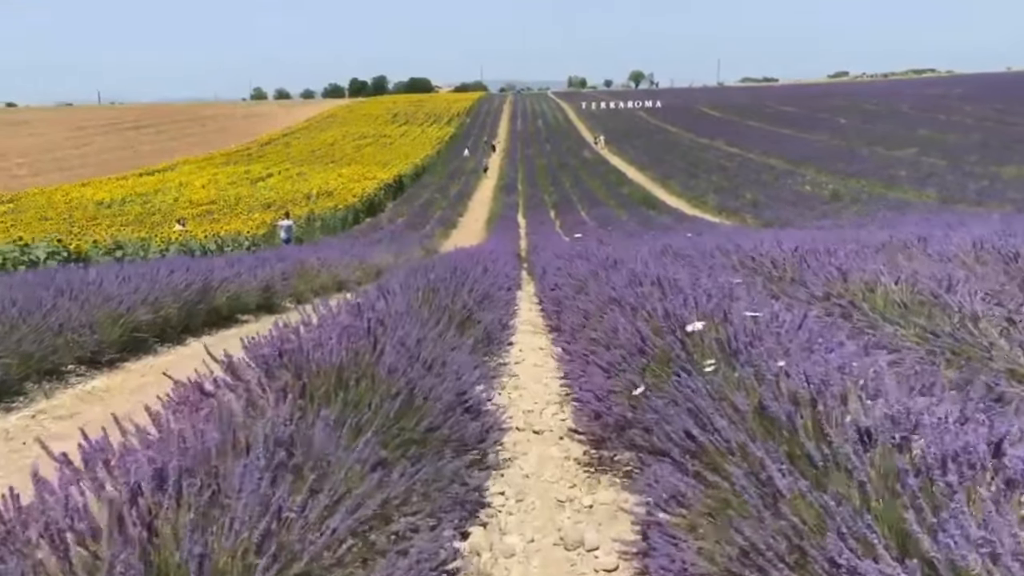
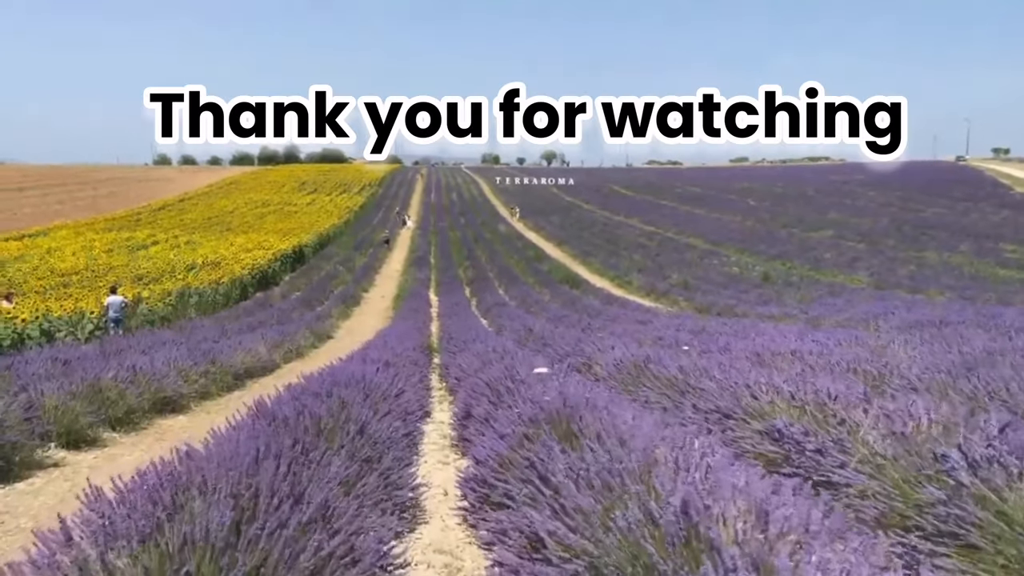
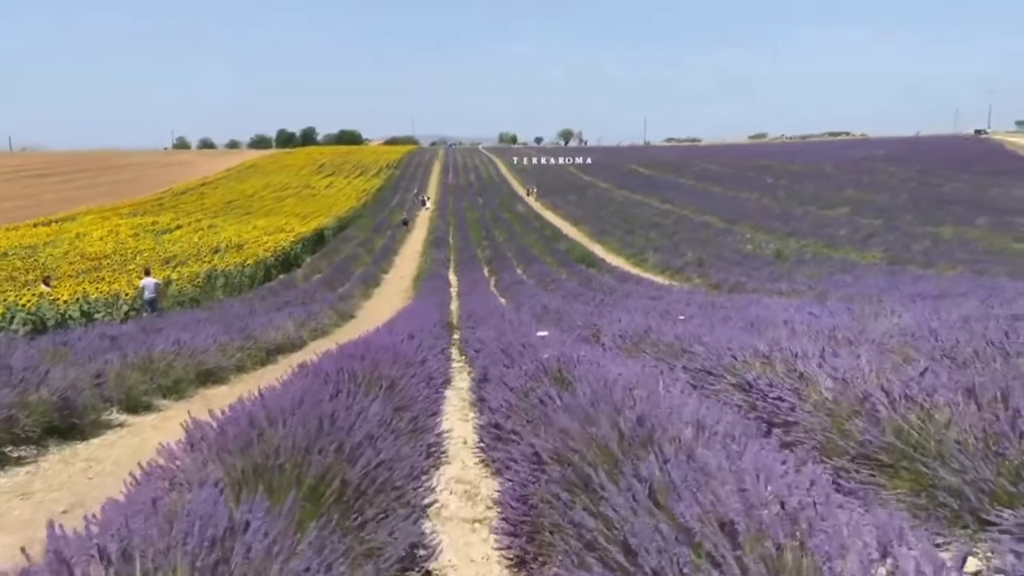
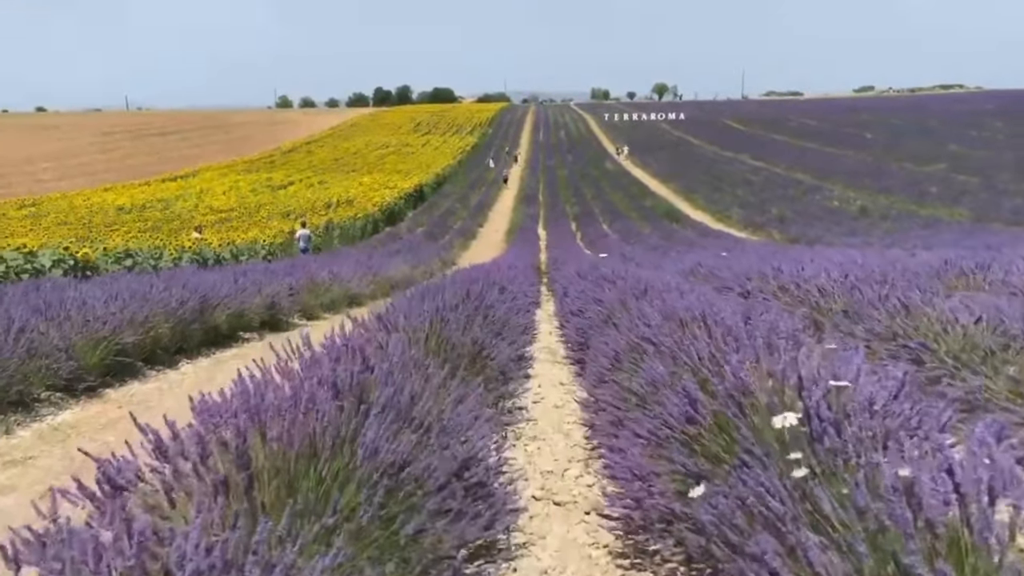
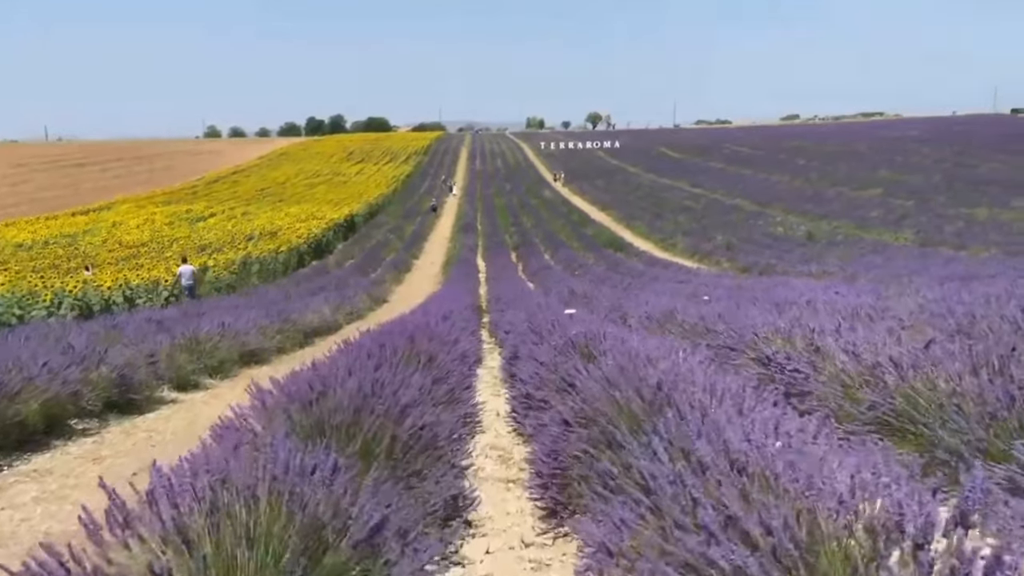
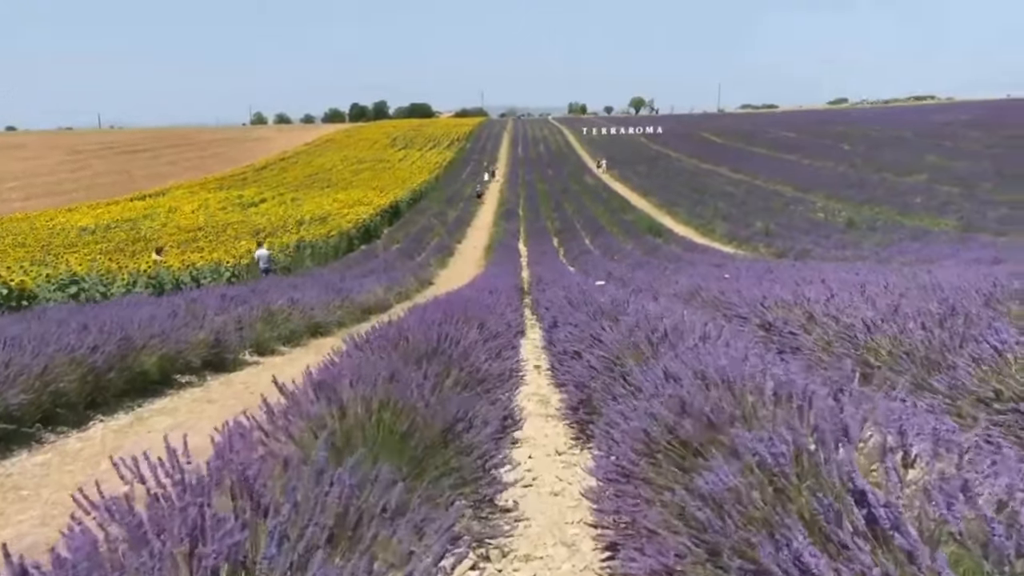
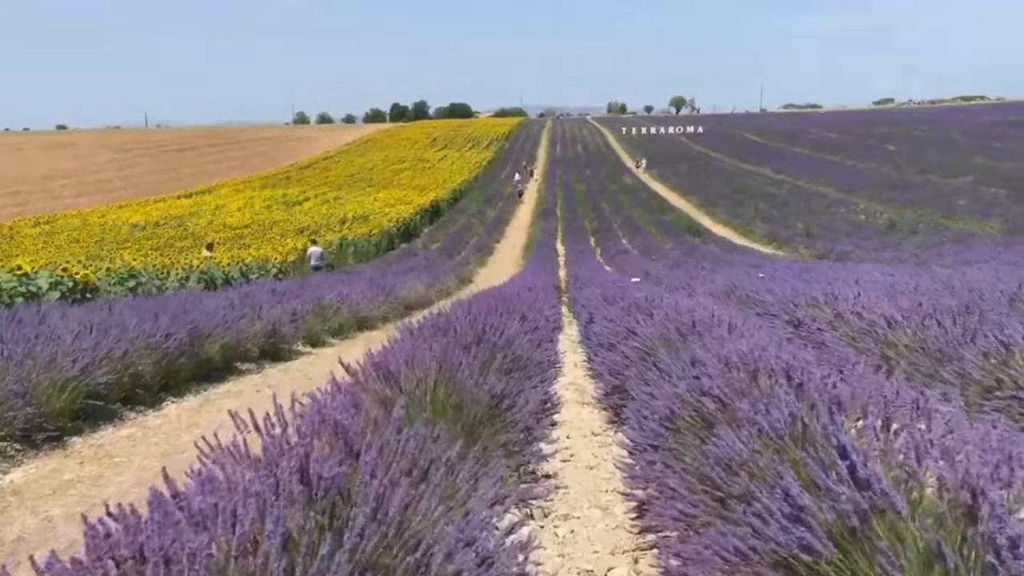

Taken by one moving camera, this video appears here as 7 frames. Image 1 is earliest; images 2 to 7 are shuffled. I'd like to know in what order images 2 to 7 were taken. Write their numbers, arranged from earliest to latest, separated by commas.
4, 7, 6, 5, 3, 2
